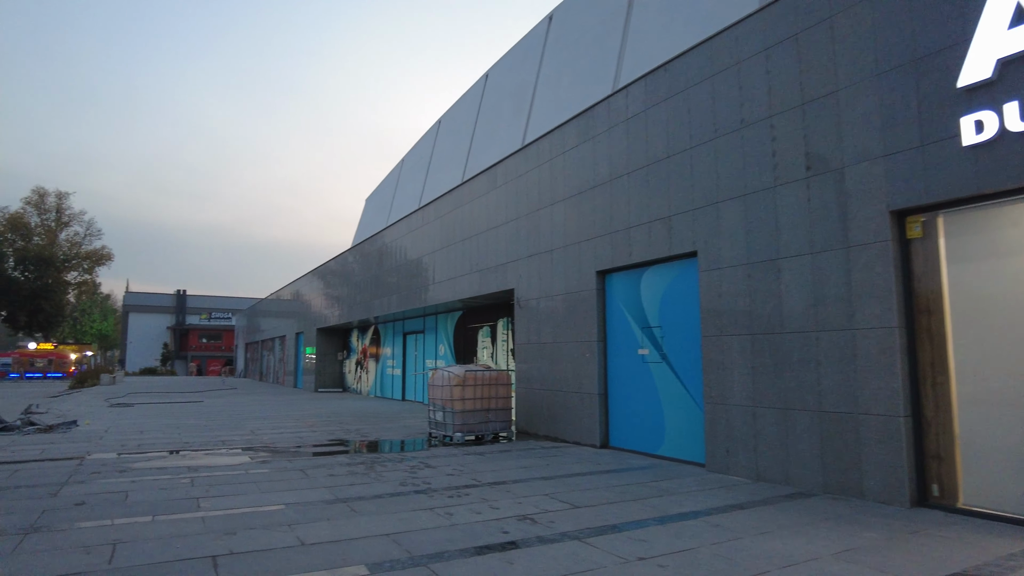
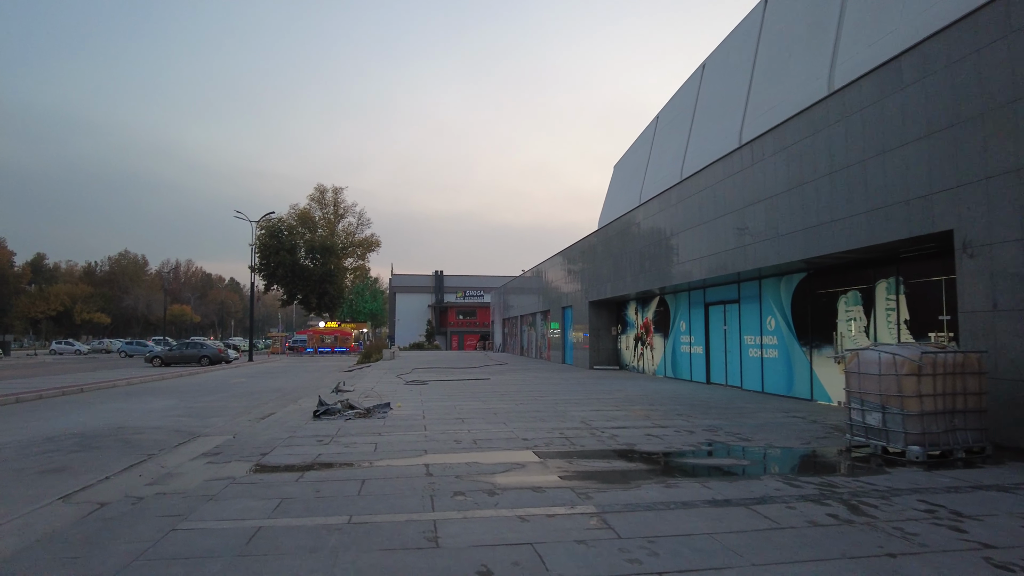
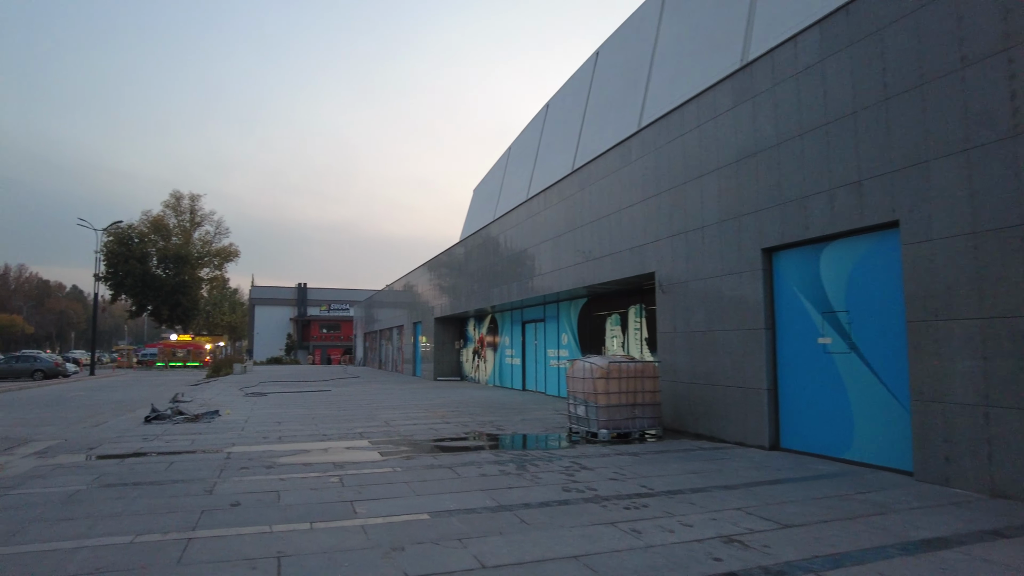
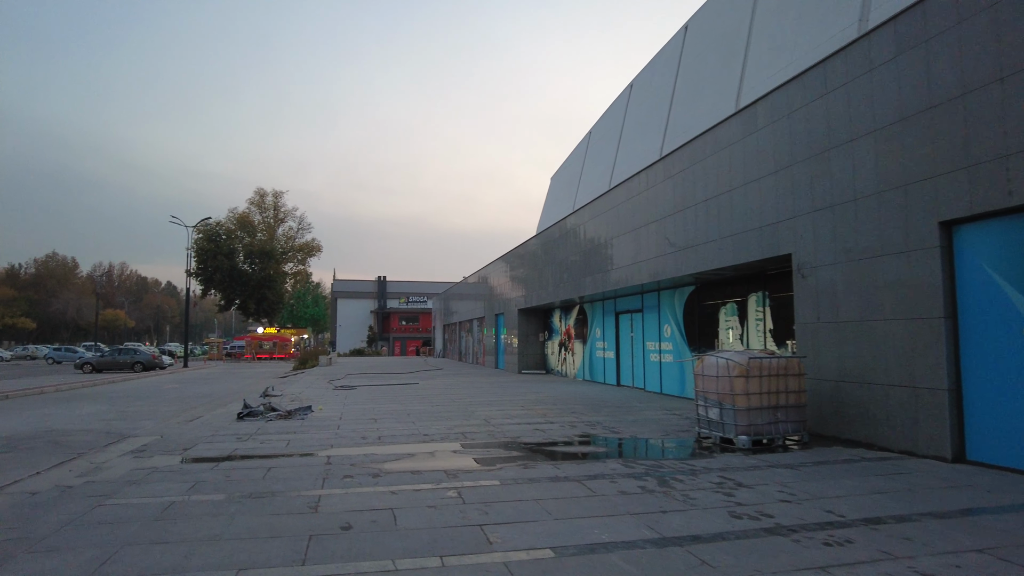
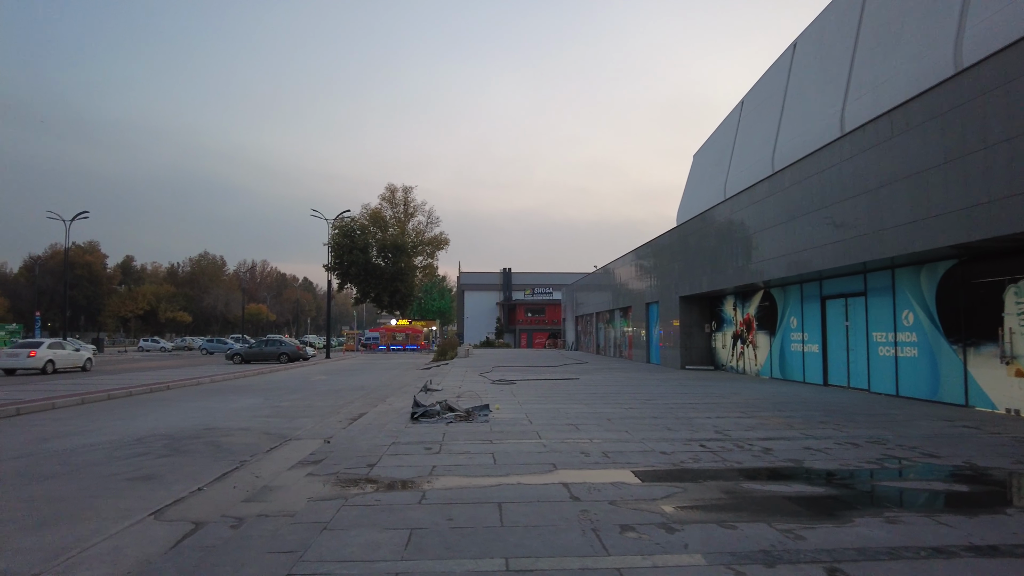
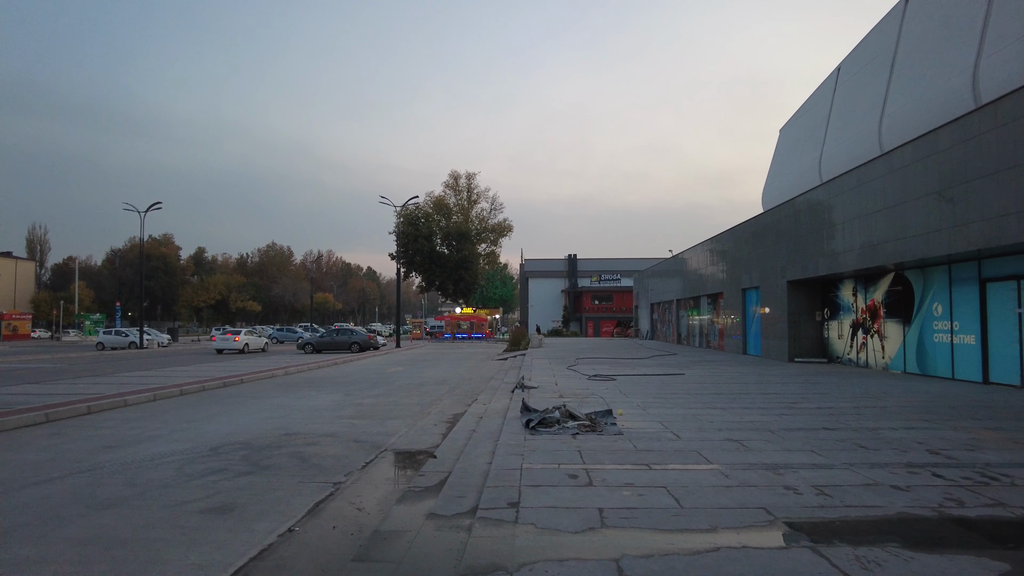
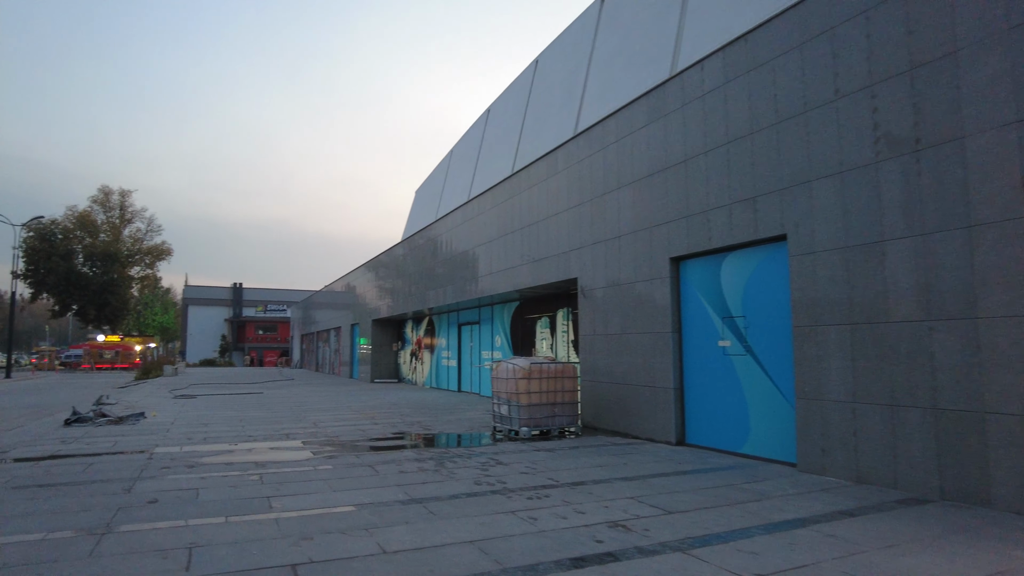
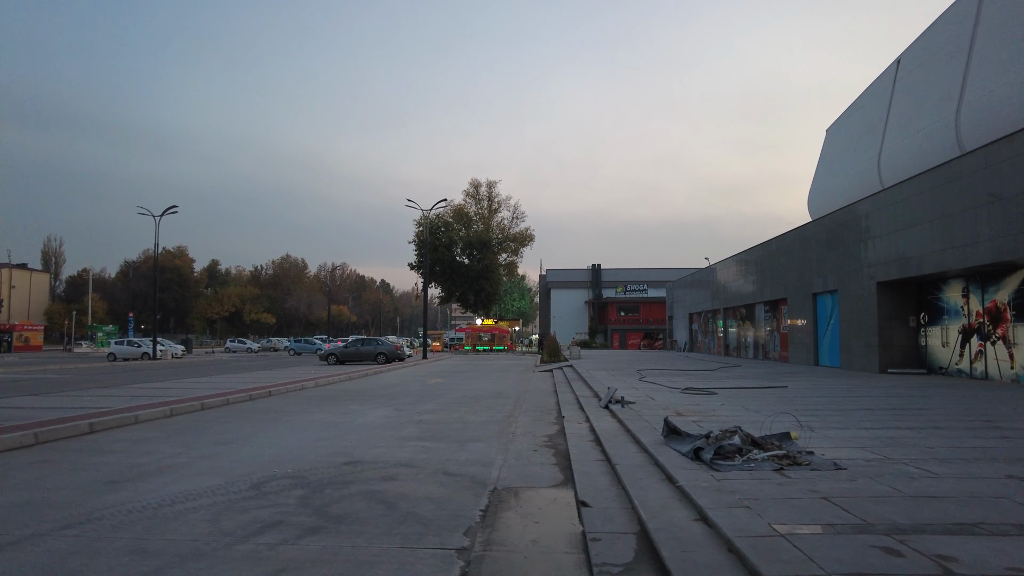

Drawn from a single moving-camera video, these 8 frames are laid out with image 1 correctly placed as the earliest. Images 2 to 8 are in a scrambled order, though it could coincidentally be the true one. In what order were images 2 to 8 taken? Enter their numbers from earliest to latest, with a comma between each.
7, 3, 4, 2, 5, 6, 8
